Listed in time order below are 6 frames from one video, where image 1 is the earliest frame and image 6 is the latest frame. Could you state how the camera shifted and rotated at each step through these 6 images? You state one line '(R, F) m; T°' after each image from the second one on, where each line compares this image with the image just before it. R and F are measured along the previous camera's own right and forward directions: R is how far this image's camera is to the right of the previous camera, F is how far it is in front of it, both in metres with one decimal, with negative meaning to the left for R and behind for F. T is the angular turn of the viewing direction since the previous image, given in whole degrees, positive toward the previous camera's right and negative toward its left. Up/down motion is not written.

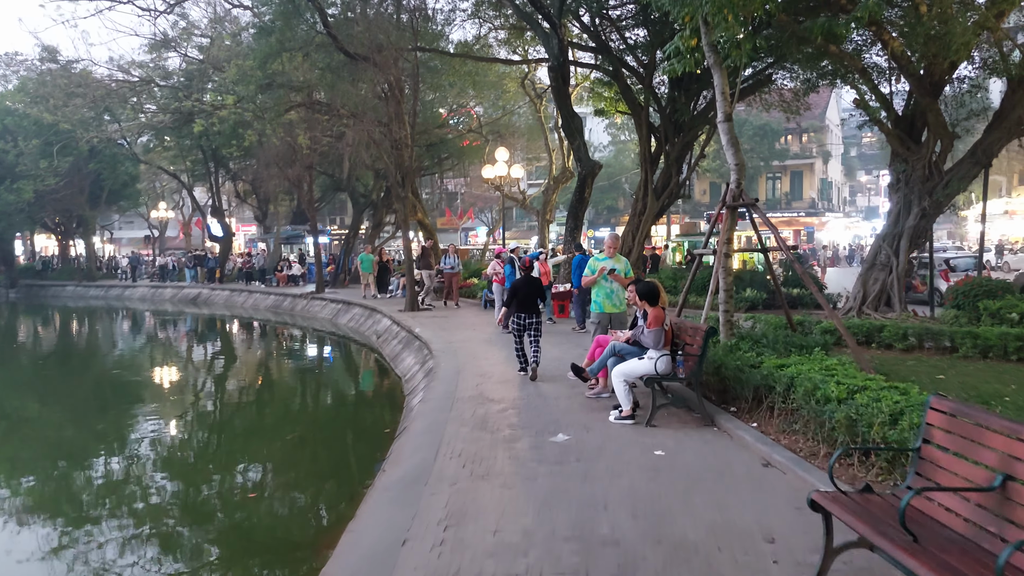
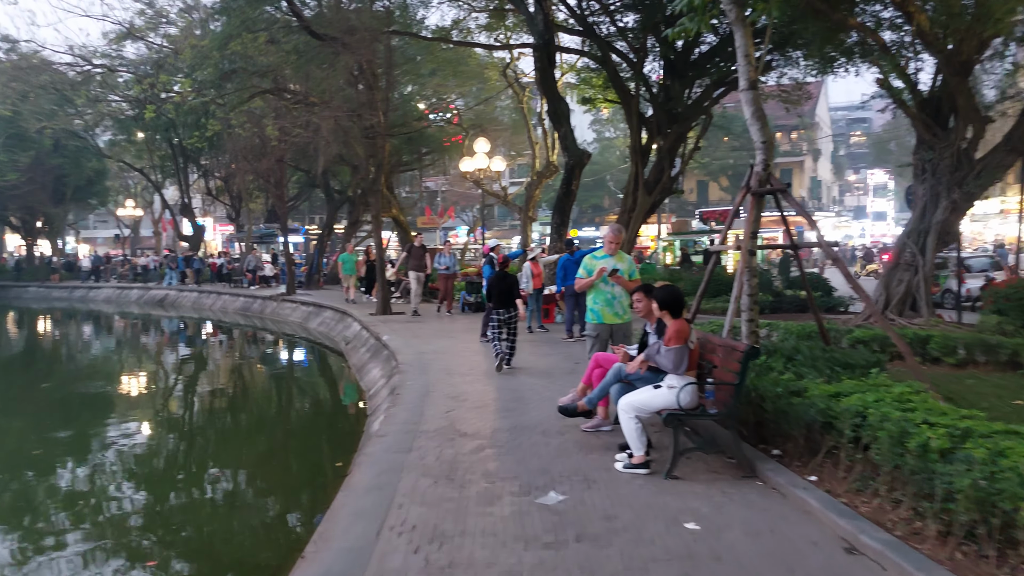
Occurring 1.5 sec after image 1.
(0.0, +1.5) m; +1°
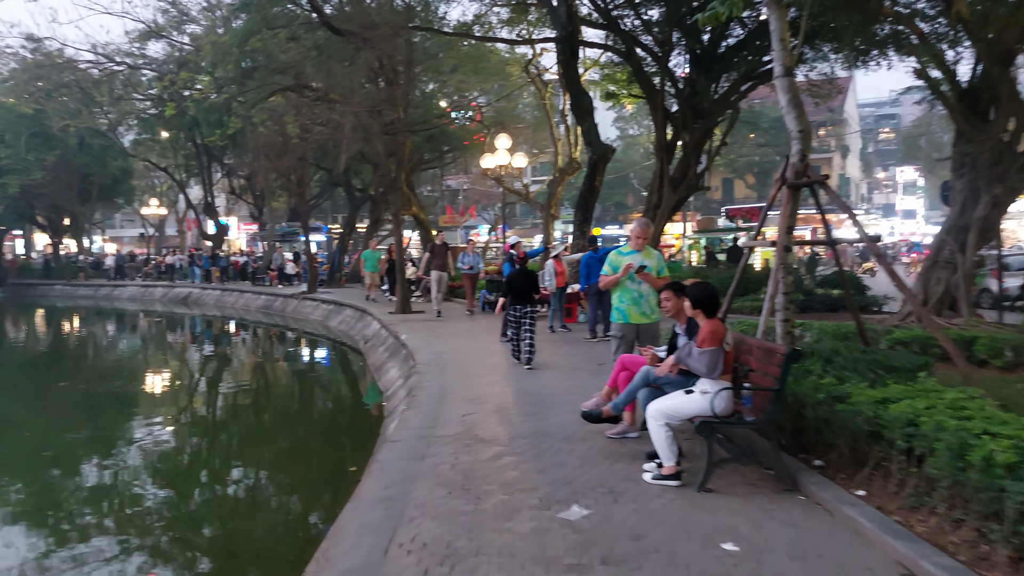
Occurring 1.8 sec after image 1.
(0.0, +0.3) m; -2°
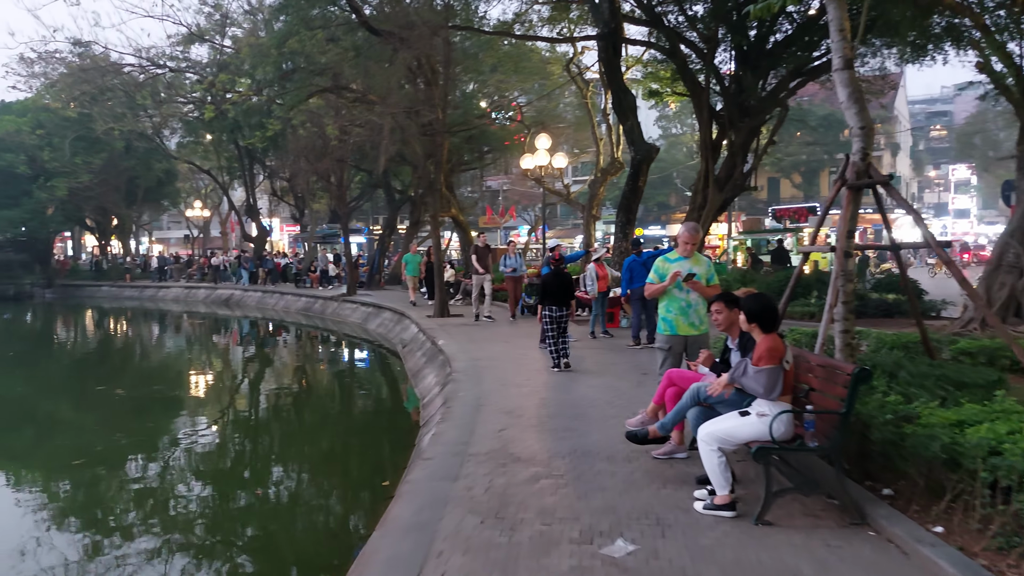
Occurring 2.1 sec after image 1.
(0.0, +0.3) m; -3°
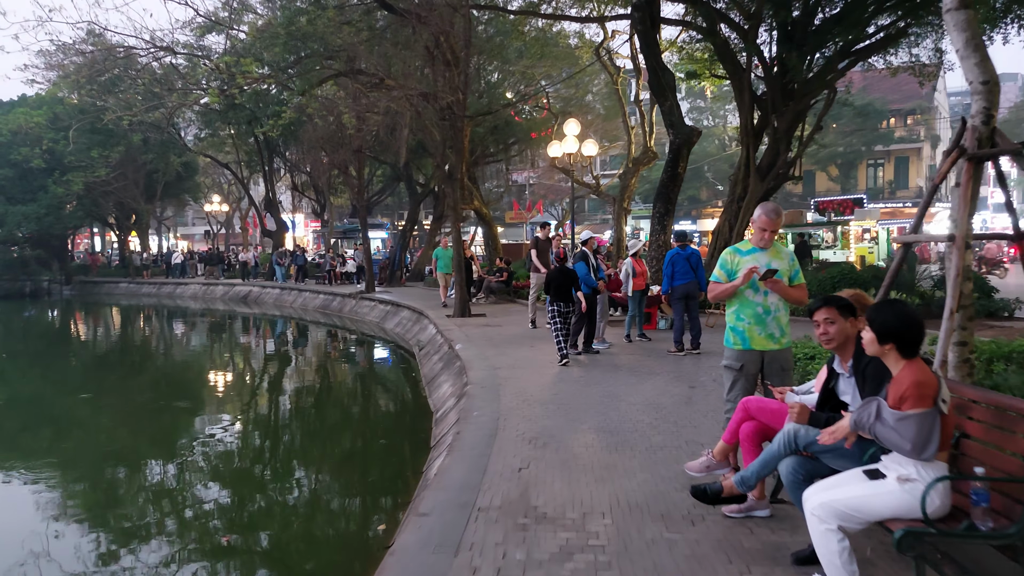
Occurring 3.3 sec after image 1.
(0.0, +1.2) m; -2°
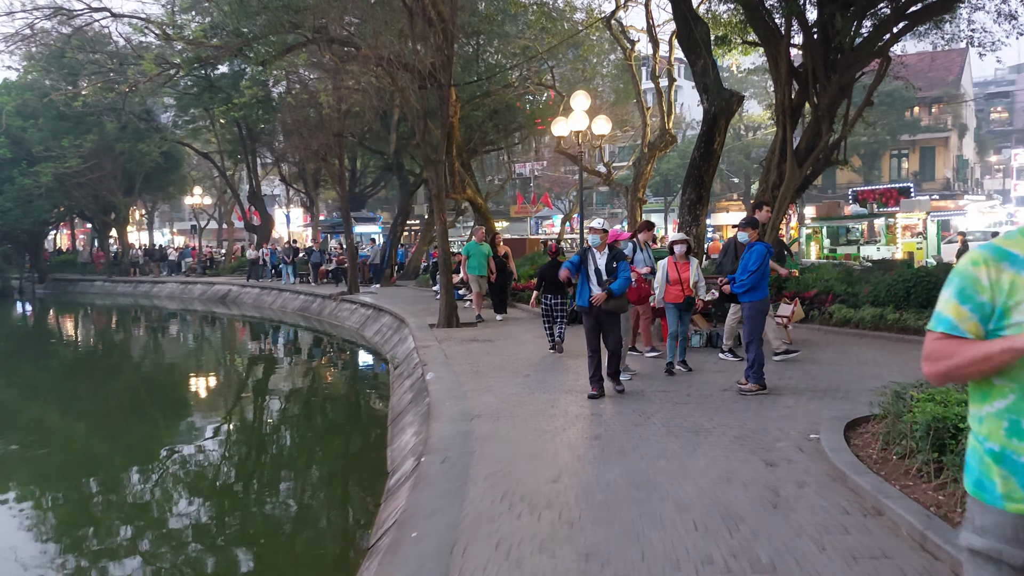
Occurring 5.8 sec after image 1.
(+0.2, +2.6) m; 0°
